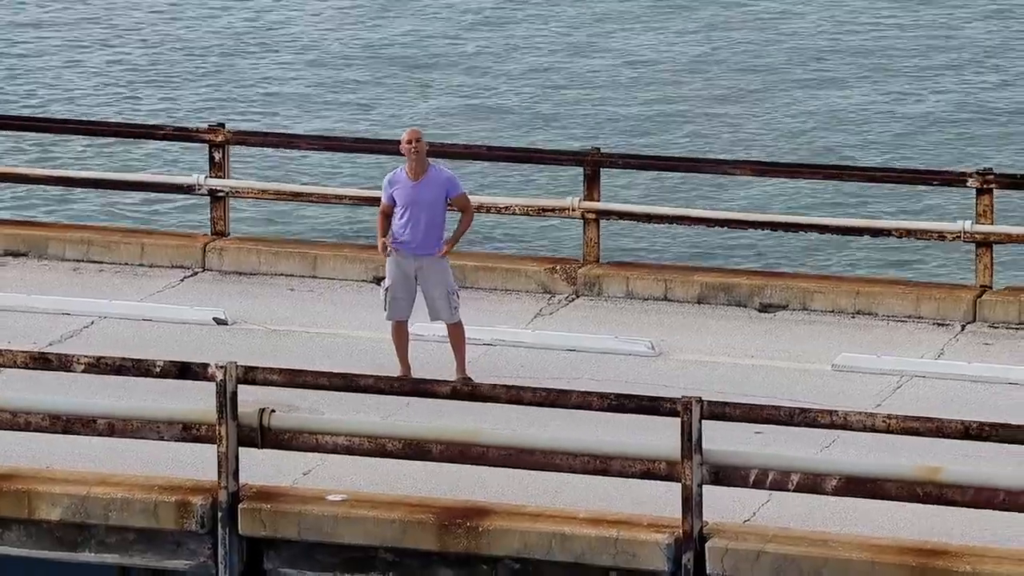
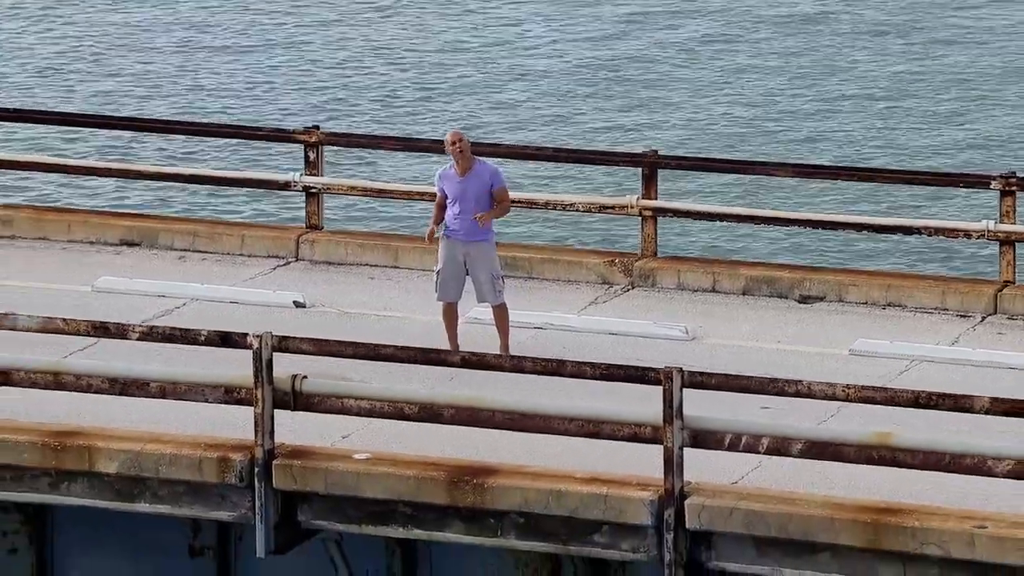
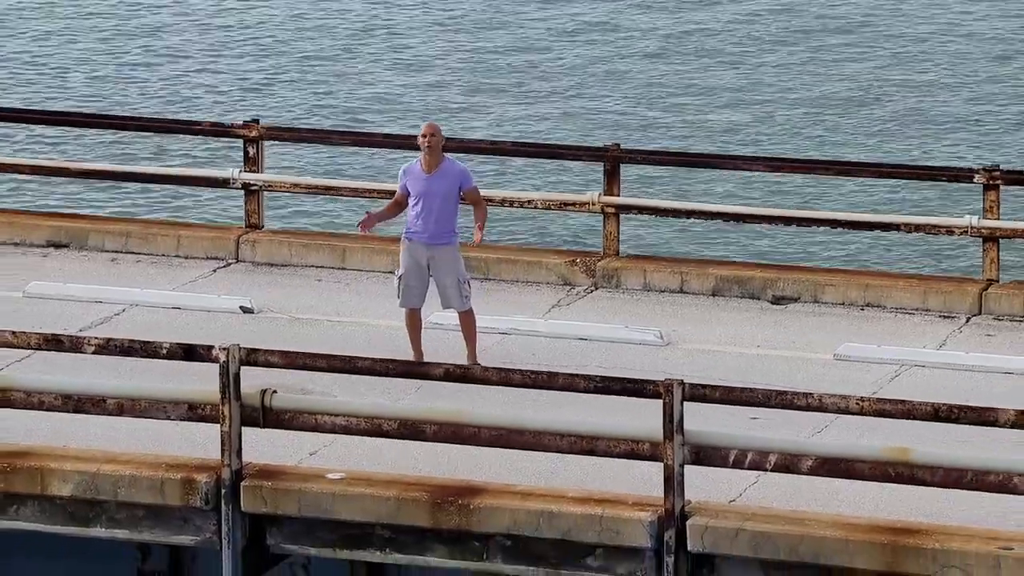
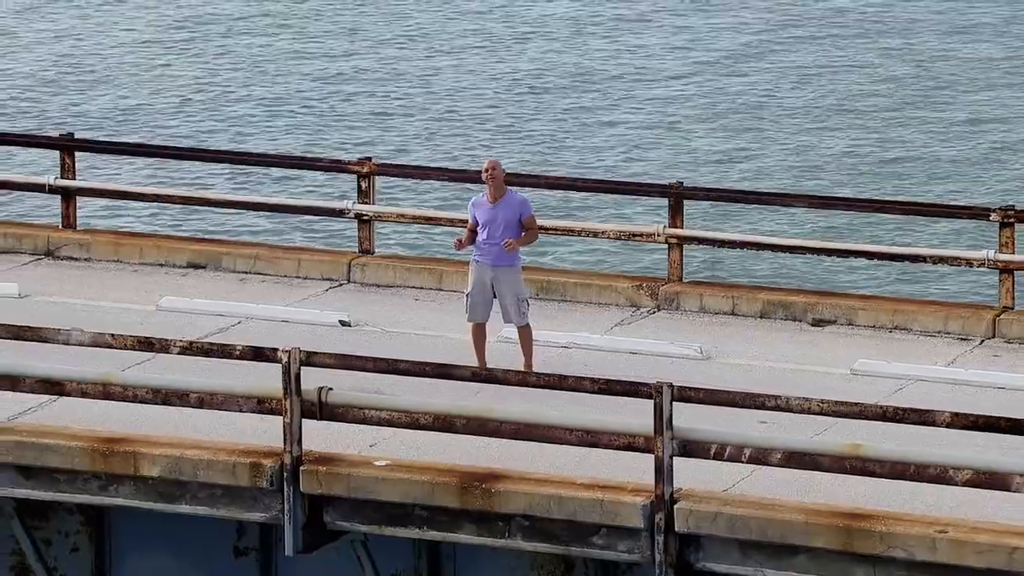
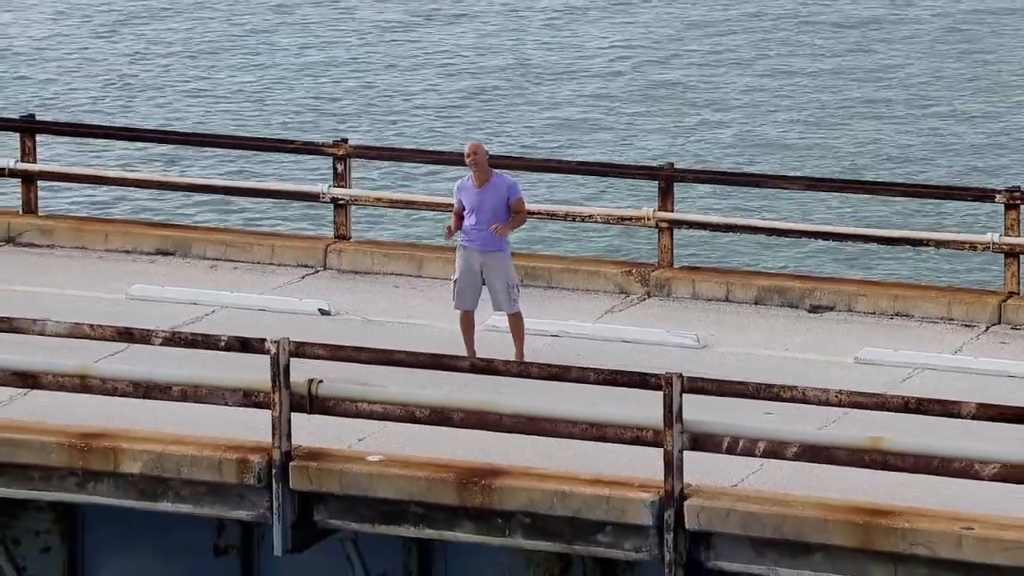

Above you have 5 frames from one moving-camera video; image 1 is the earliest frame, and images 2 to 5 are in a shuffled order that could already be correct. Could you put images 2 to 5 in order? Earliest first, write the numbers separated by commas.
3, 2, 5, 4
